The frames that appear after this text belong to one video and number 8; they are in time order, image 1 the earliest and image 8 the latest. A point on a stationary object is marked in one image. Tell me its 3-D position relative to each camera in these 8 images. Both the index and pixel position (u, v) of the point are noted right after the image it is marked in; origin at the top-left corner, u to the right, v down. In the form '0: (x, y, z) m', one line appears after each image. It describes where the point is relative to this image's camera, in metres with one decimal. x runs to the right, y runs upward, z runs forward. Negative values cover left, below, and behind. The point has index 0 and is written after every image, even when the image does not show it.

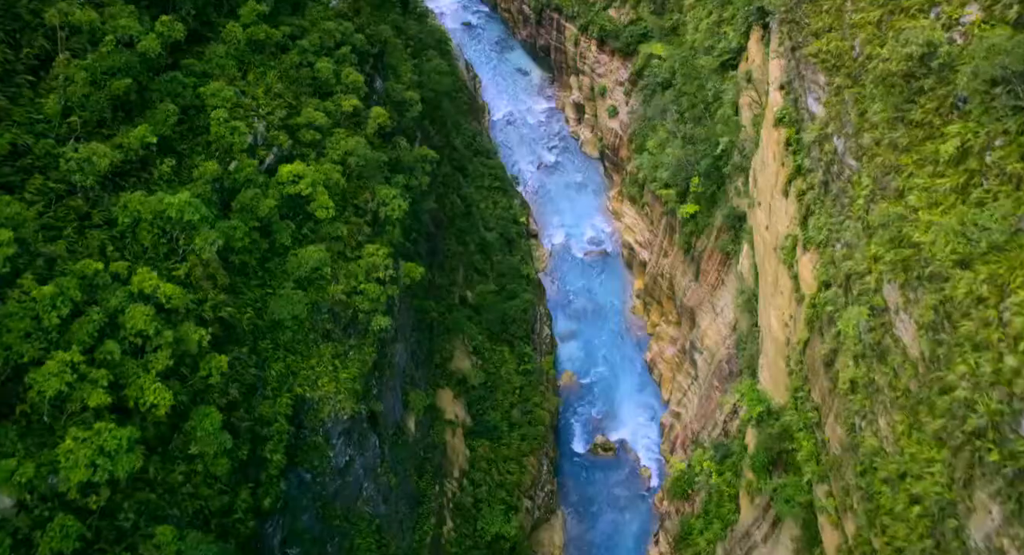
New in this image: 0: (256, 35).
0: (-3.9, +3.6, +12.3) m
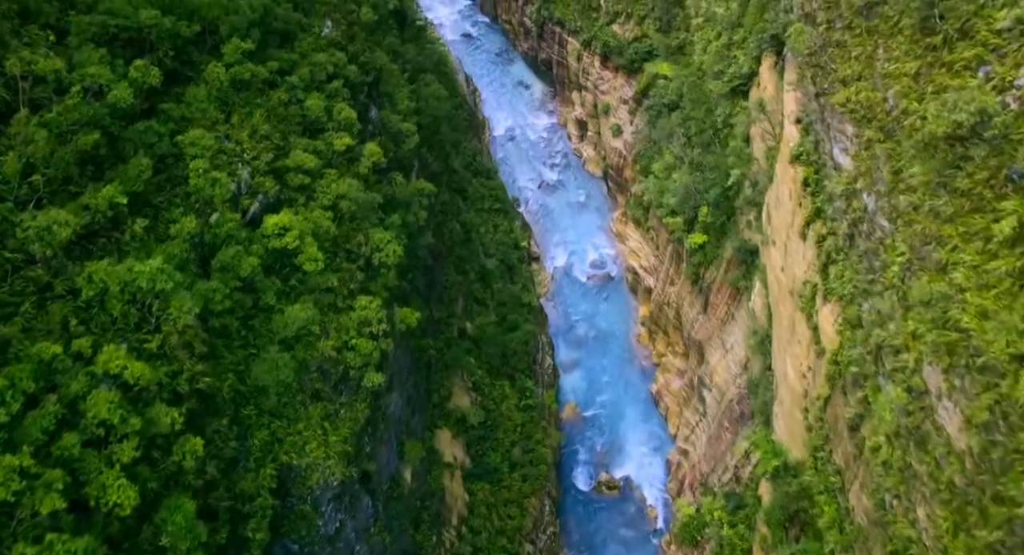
0: (-3.8, +2.8, +11.5) m
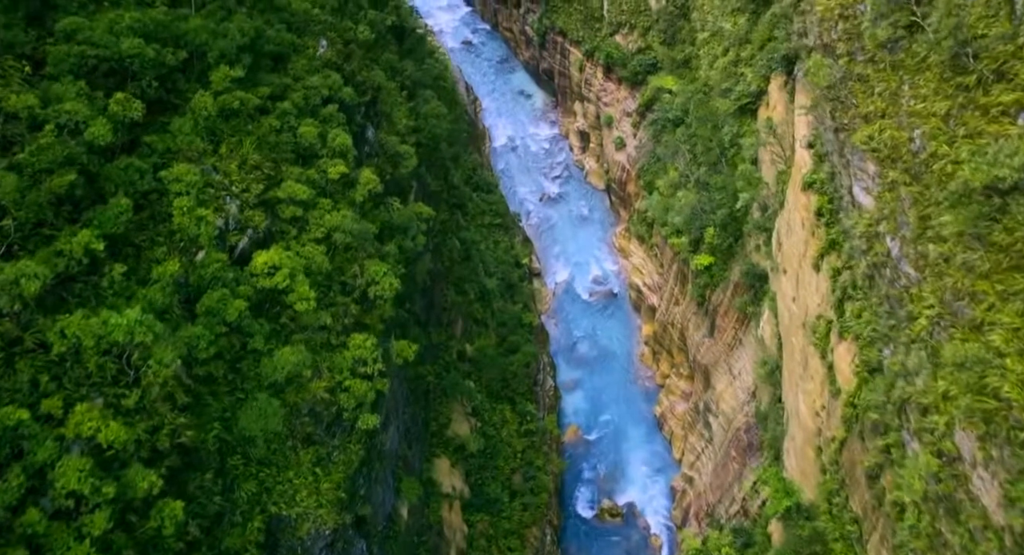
0: (-3.8, +2.3, +11.0) m
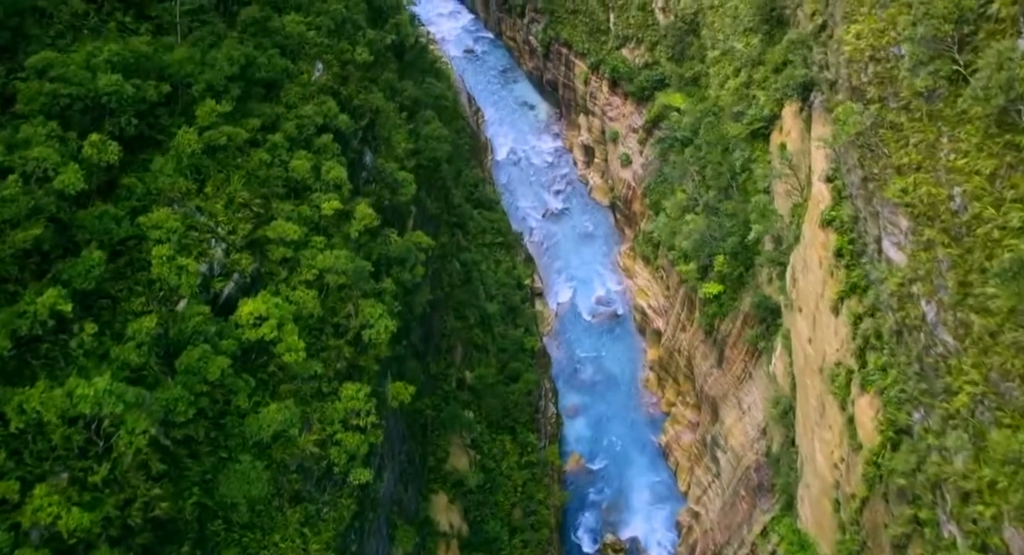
0: (-3.7, +1.7, +10.4) m
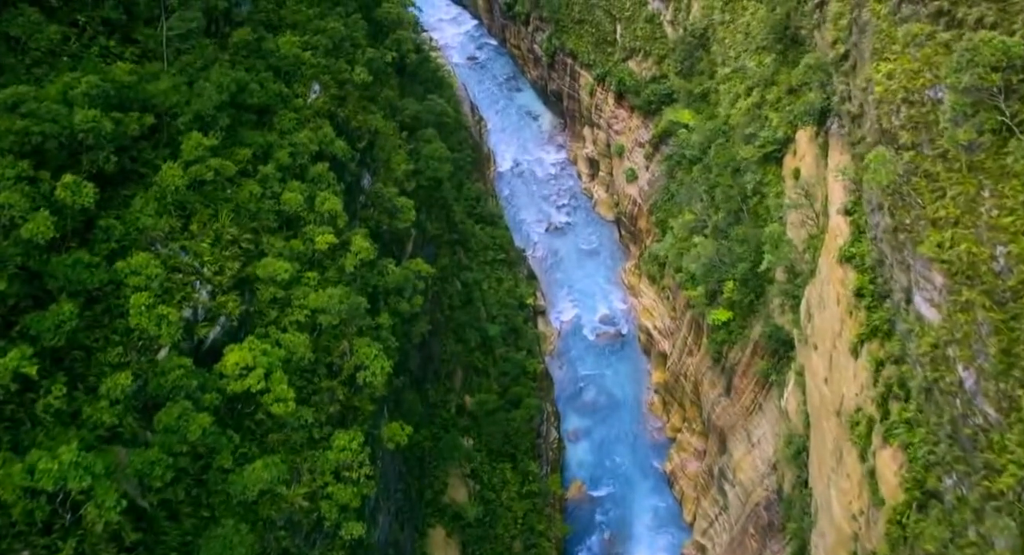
0: (-3.7, +1.2, +9.8) m
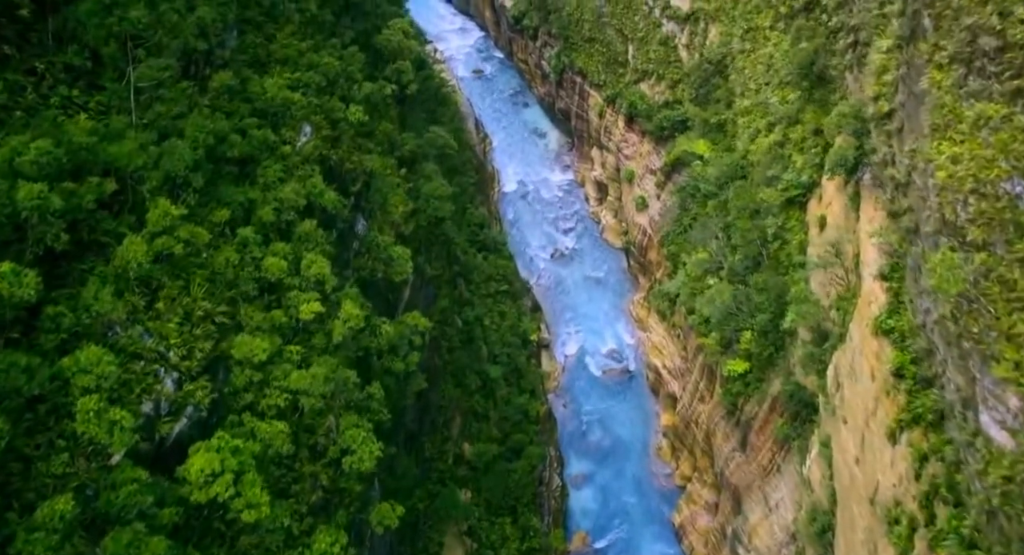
0: (-3.6, +0.4, +8.7) m
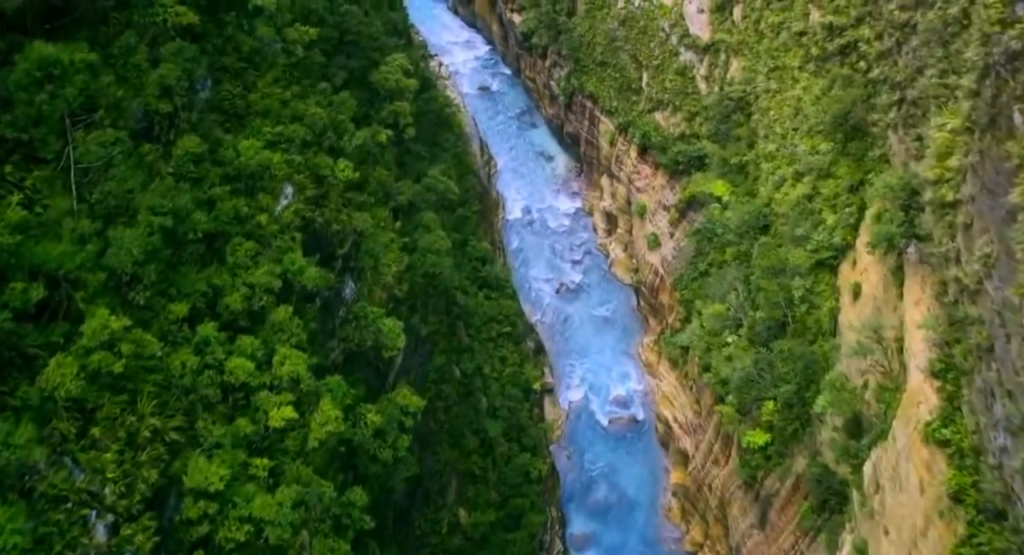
0: (-3.6, -0.7, +7.4) m
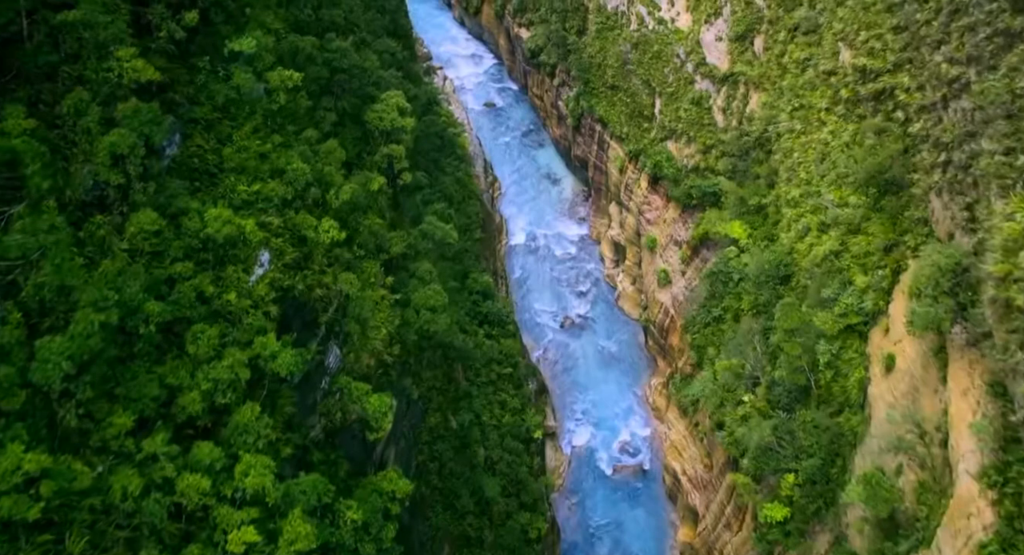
0: (-3.6, -1.6, +6.2) m
